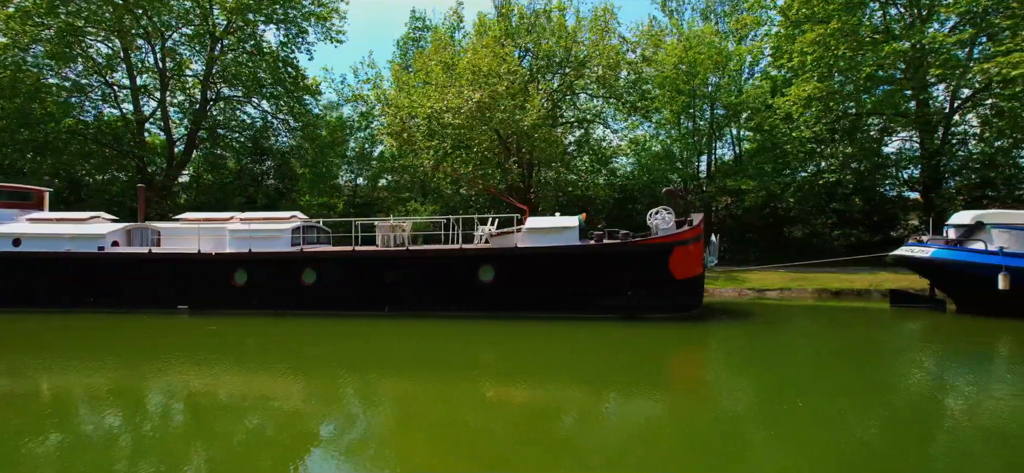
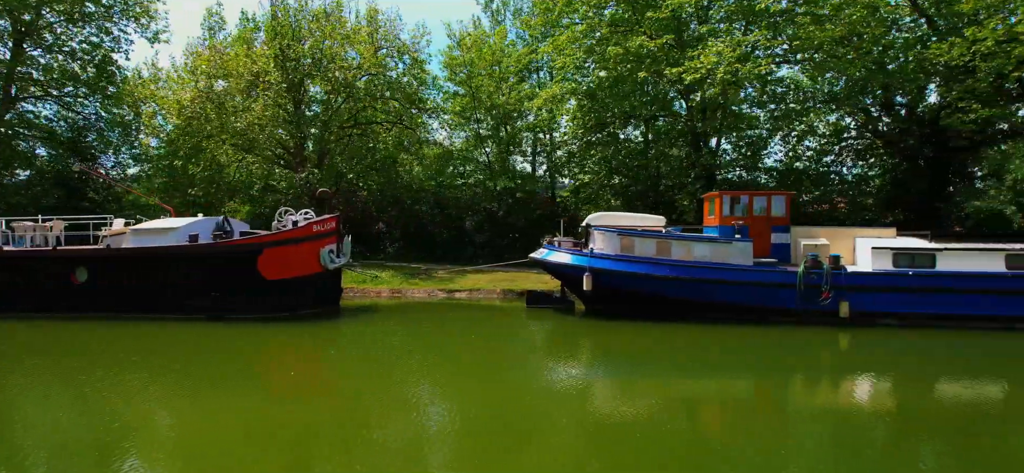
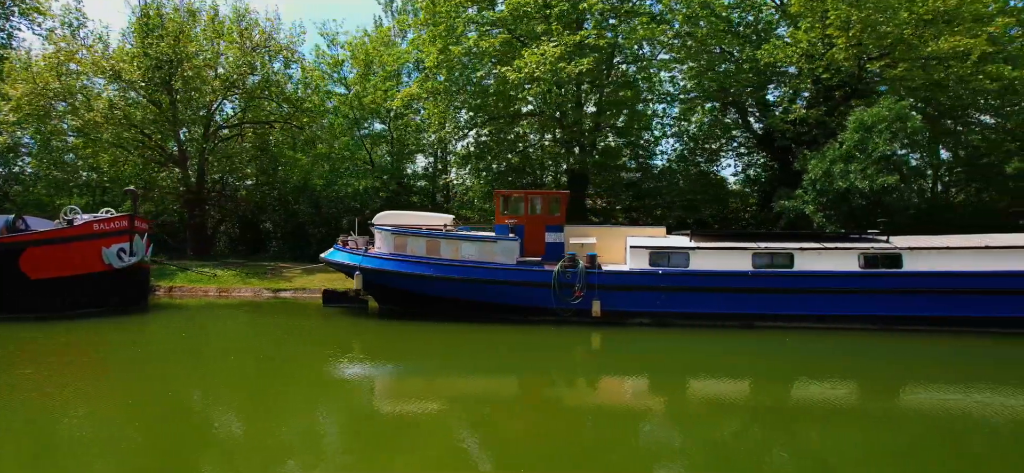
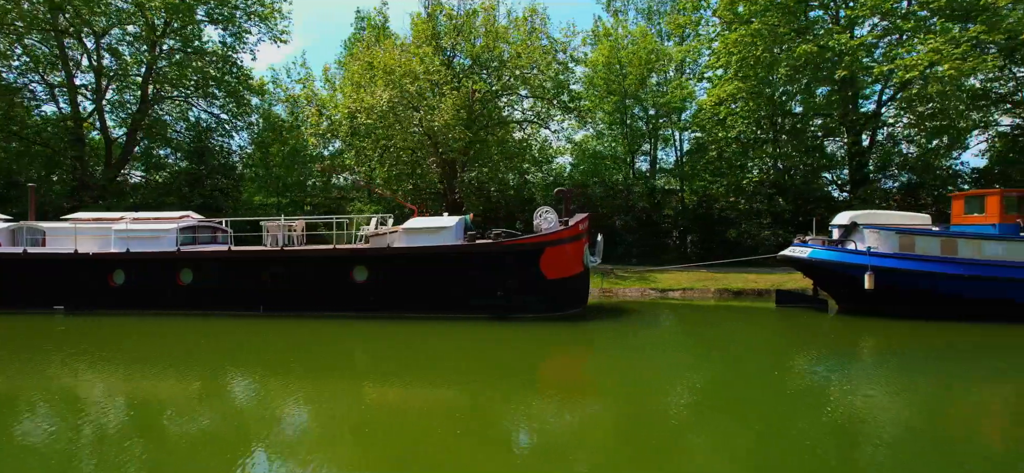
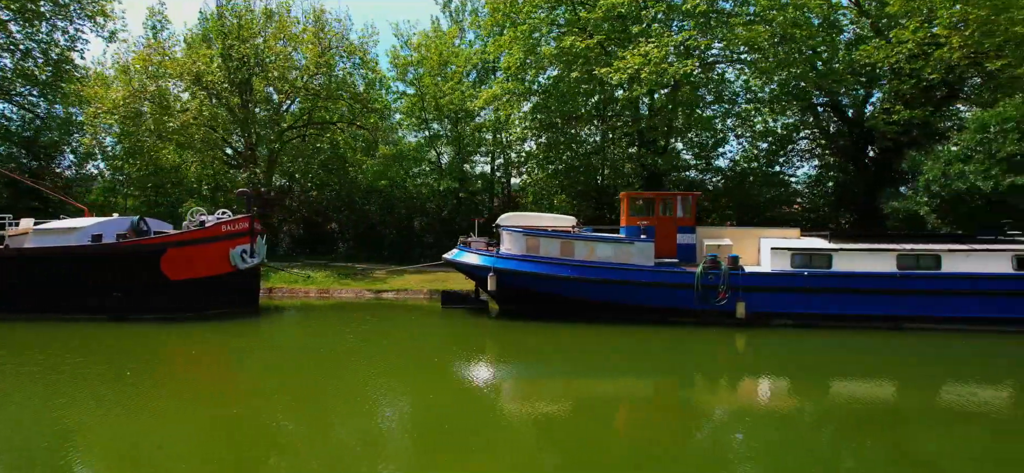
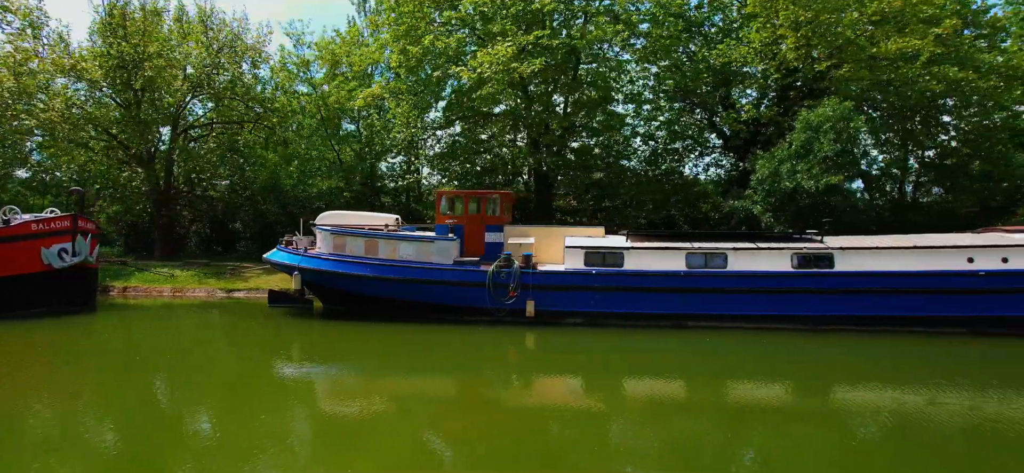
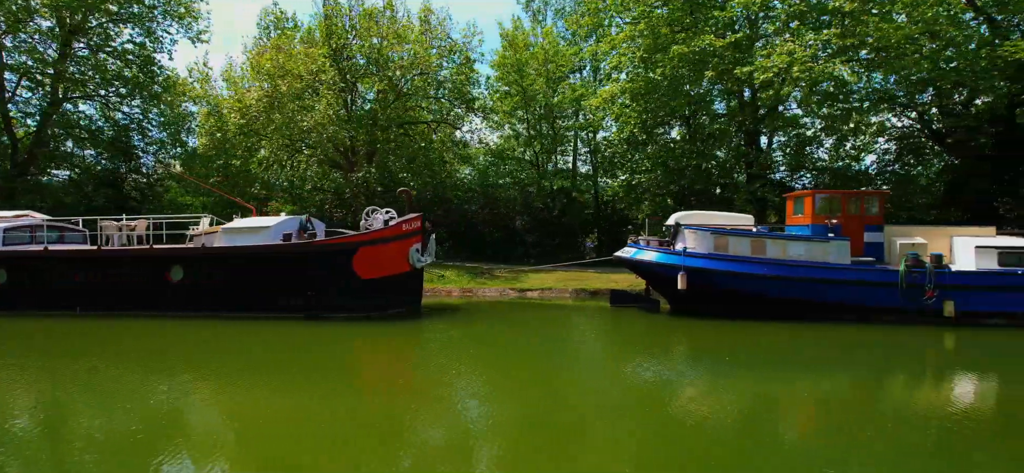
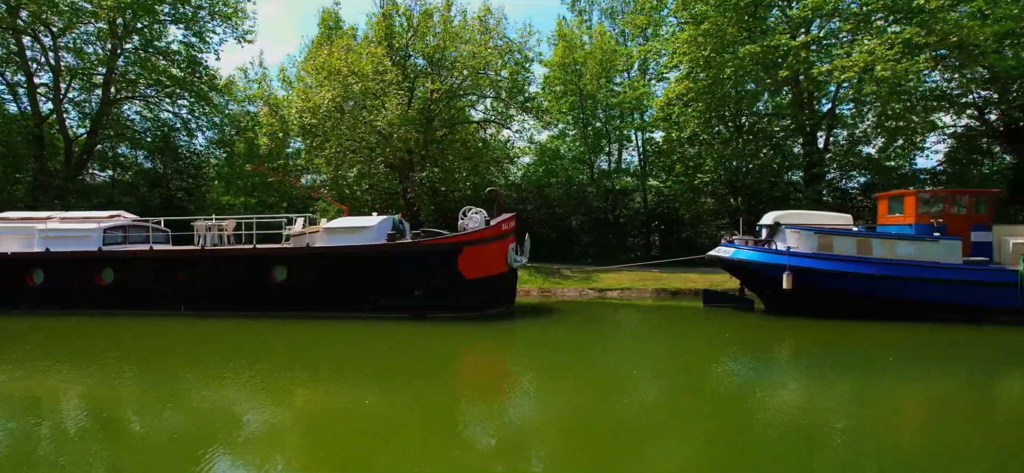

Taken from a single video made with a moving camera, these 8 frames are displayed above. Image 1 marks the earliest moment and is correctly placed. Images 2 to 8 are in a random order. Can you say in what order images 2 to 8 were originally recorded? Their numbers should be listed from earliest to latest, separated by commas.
4, 8, 7, 2, 5, 3, 6
